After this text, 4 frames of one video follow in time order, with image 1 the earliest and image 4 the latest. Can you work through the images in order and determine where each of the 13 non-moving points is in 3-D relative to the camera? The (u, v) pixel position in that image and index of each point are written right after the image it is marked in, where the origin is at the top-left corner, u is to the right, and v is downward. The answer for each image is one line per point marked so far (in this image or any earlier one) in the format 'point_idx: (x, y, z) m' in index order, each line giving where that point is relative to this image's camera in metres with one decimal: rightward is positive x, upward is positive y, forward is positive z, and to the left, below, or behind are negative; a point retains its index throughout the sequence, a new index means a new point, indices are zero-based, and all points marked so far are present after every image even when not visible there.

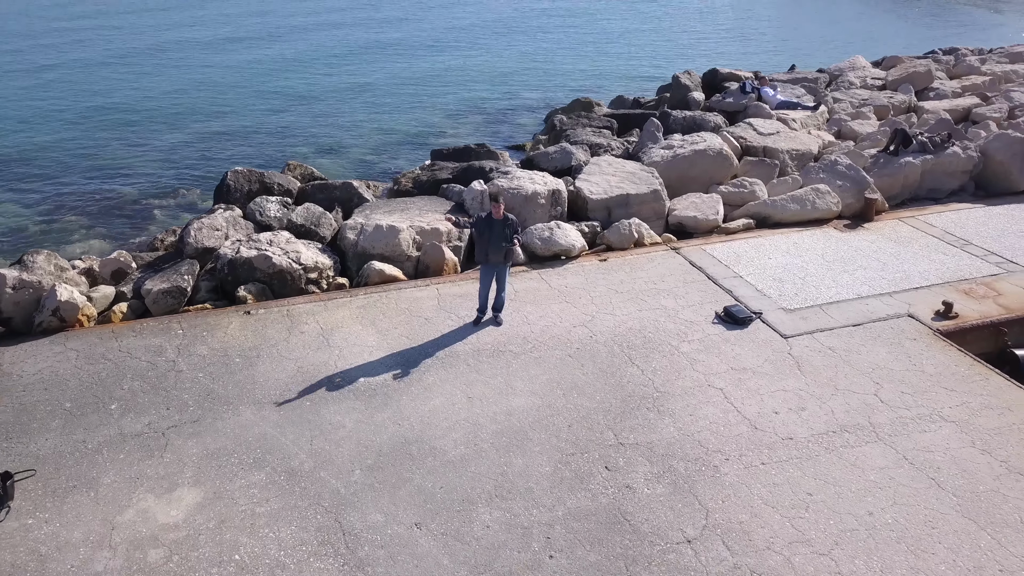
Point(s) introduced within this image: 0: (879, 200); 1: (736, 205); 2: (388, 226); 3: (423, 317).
0: (+4.2, +1.0, +9.1) m
1: (+2.5, +1.0, +9.1) m
2: (-1.2, +0.6, +7.9) m
3: (-0.8, -0.2, +6.9) m
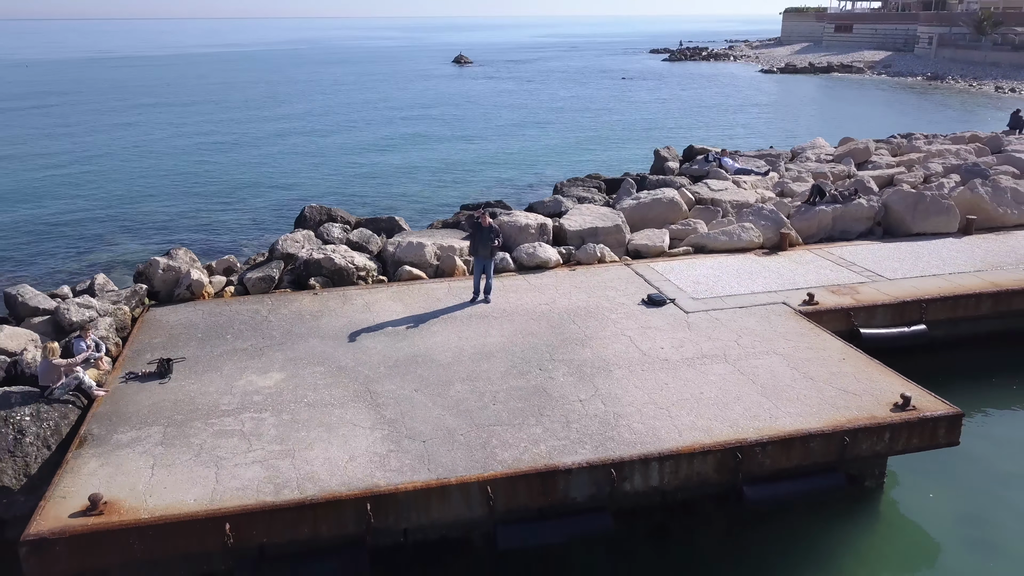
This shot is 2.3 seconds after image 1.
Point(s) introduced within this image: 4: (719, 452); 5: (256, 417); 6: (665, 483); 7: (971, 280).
0: (+4.1, +0.8, +11.9) m
1: (+2.5, +0.8, +12.0) m
2: (-1.3, +0.6, +11.0) m
3: (-0.9, -0.1, +10.0) m
4: (+1.7, -1.3, +6.5) m
5: (-2.2, -1.1, +7.1) m
6: (+1.2, -1.6, +6.5) m
7: (+6.0, +0.1, +10.4) m
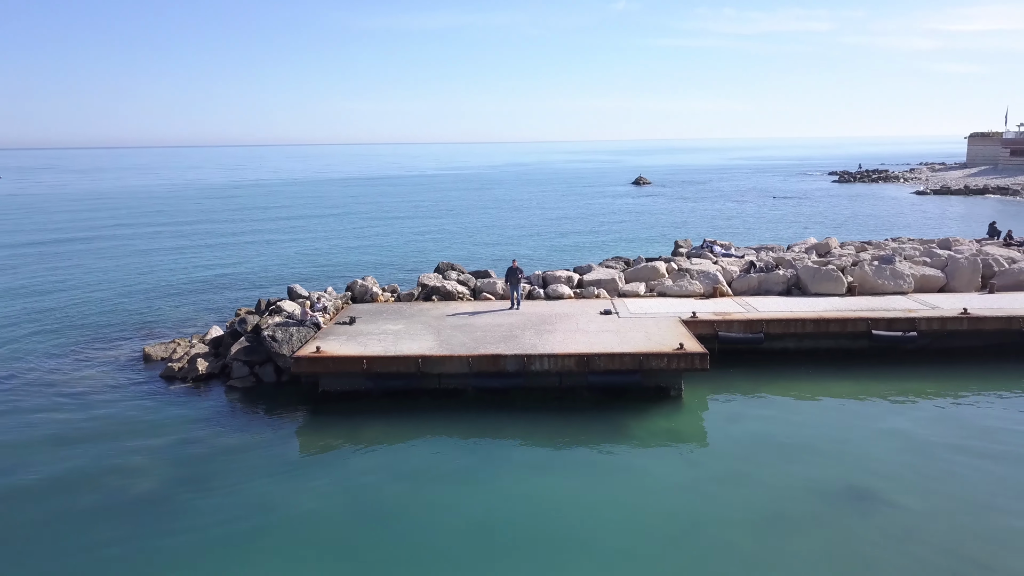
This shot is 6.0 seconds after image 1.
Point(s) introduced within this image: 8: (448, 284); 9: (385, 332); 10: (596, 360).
0: (+5.0, 0.0, +19.1) m
1: (+3.5, 0.0, +19.6) m
2: (-0.5, +0.2, +19.7) m
3: (-0.4, -0.4, +18.5) m
4: (+1.1, -1.2, +14.3) m
5: (-2.5, -0.9, +15.9) m
6: (+0.7, -1.4, +14.4) m
7: (+6.4, -0.5, +17.2) m
8: (-1.6, +0.1, +19.7) m
9: (-2.5, -0.9, +16.2) m
10: (+1.5, -1.3, +14.3) m
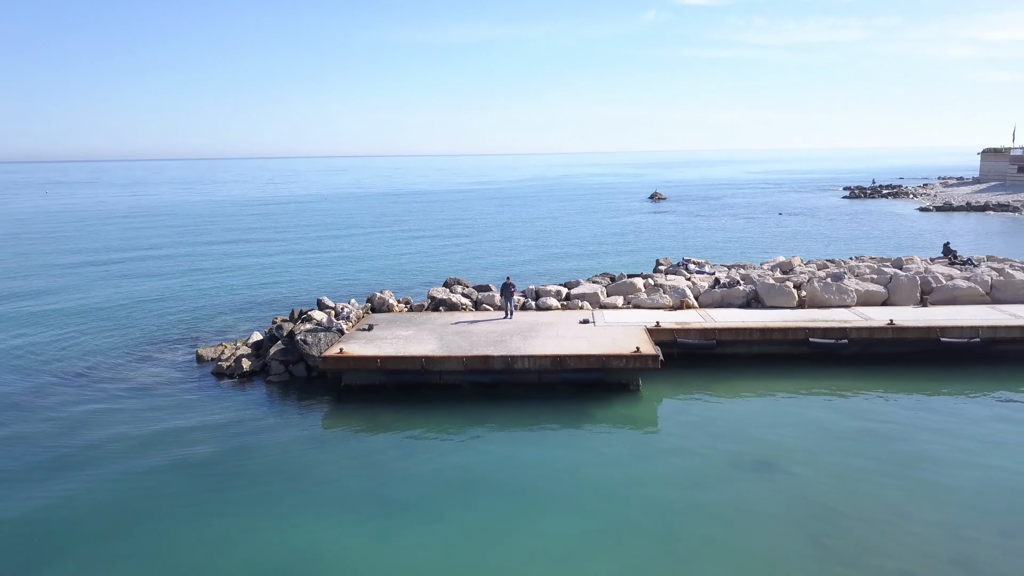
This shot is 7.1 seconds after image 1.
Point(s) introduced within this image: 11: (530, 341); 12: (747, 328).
0: (+4.9, -0.4, +22.2) m
1: (+3.4, -0.3, +22.7) m
2: (-0.6, -0.2, +22.9) m
3: (-0.6, -0.7, +21.7) m
4: (+0.8, -1.5, +17.5) m
5: (-2.7, -1.2, +19.2) m
6: (+0.4, -1.7, +17.6) m
7: (+6.2, -0.9, +20.2) m
8: (-1.7, -0.2, +22.9) m
9: (-2.8, -1.2, +19.4) m
10: (+1.2, -1.6, +17.5) m
11: (+0.4, -1.2, +18.9) m
12: (+5.7, -1.0, +19.7) m
